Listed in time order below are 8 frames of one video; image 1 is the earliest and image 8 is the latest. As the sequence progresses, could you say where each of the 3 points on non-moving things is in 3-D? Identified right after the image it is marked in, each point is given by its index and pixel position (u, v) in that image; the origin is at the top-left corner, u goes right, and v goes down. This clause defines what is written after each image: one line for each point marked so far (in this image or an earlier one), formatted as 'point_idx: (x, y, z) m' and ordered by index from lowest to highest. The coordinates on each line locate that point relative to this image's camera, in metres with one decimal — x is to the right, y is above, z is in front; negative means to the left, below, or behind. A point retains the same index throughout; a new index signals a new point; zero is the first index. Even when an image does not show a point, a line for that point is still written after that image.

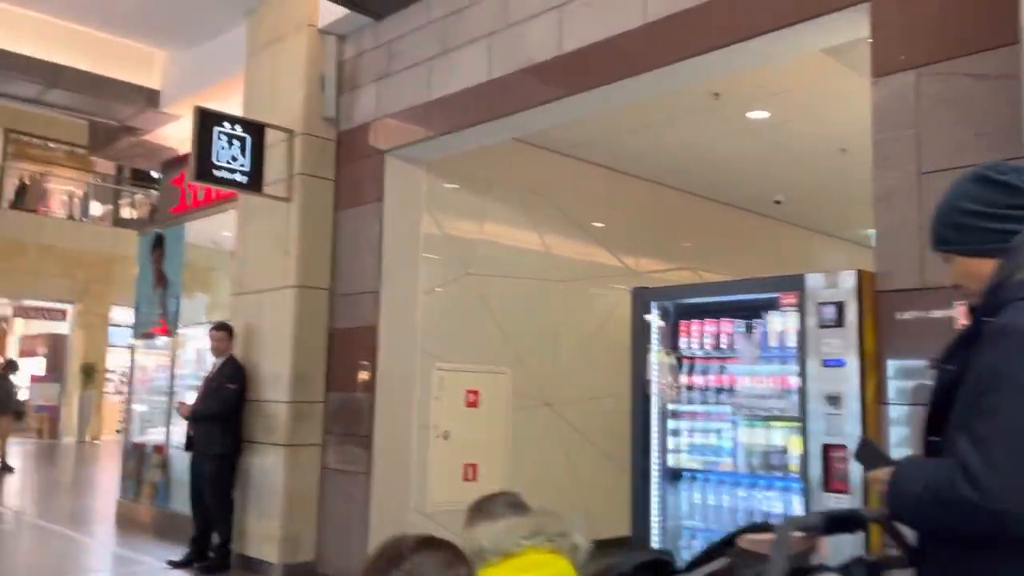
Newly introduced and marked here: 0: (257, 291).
0: (-1.7, 0.0, +5.3) m
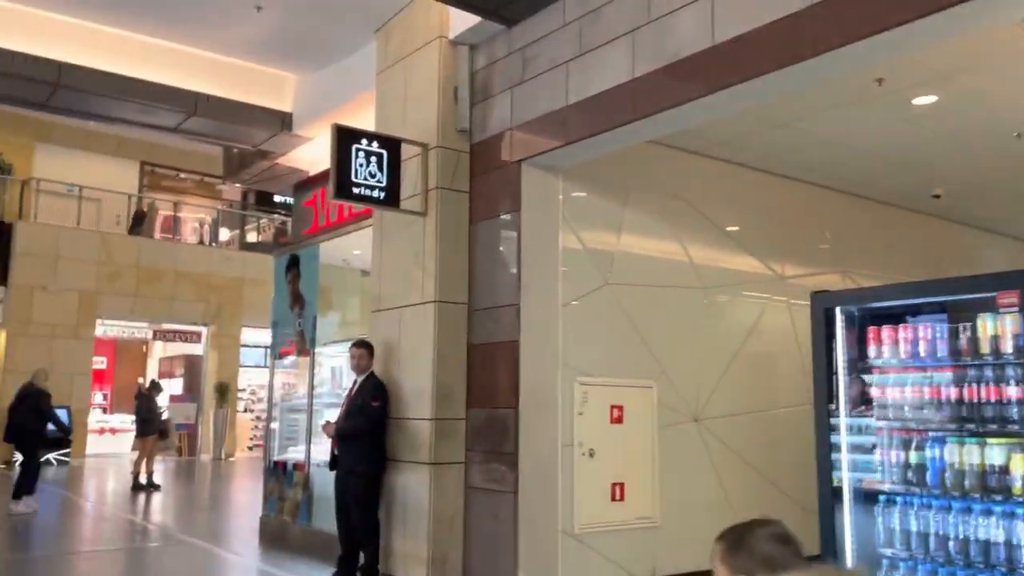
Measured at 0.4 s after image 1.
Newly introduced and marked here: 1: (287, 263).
0: (-0.8, -0.1, +5.3) m
1: (-2.0, +0.2, +7.4) m
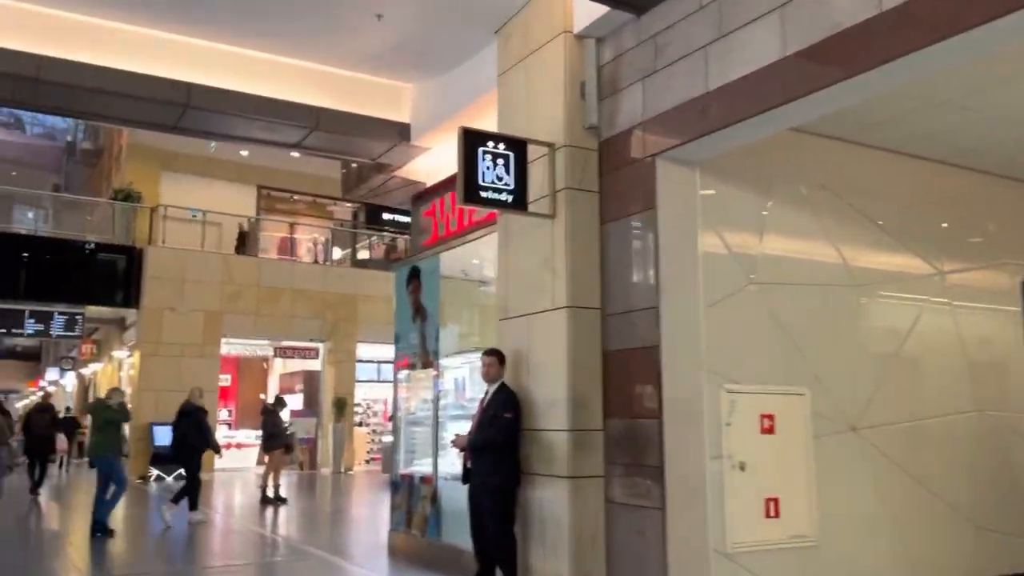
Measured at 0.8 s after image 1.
0: (+0.1, -0.2, +5.1) m
1: (-0.9, +0.1, +7.4) m
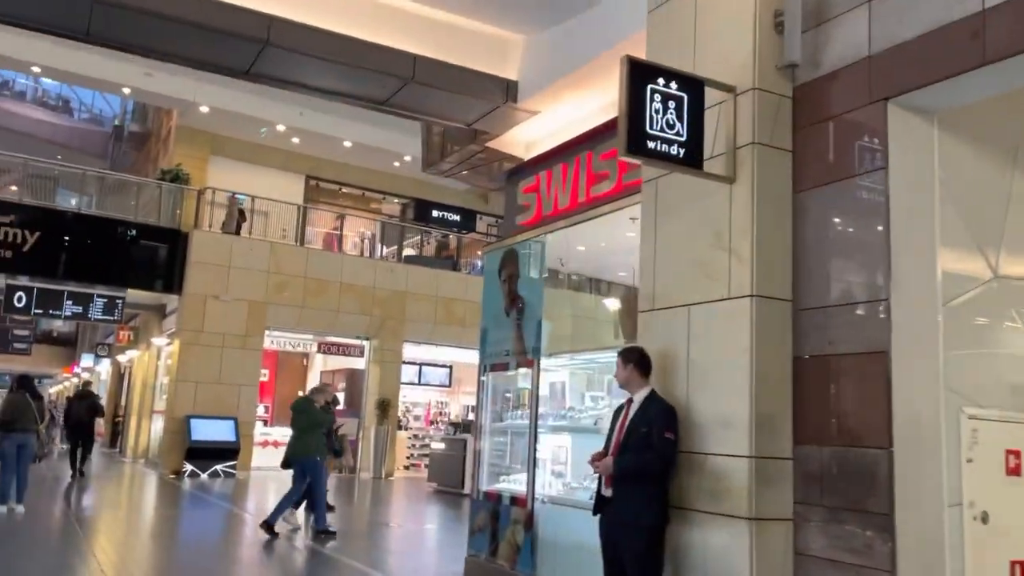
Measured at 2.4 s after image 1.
0: (+0.8, -0.1, +4.0) m
1: (-0.1, +0.2, +6.4) m
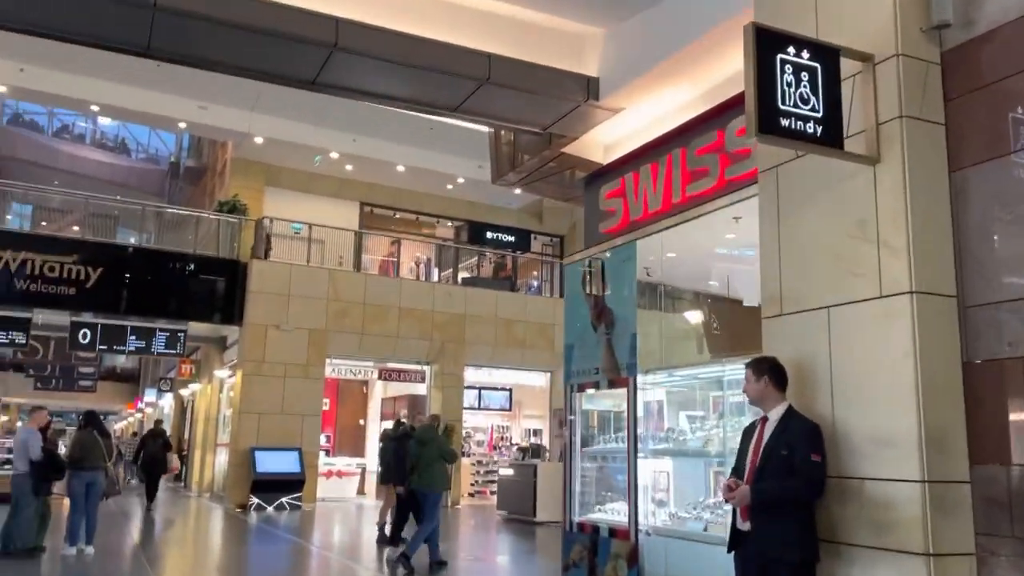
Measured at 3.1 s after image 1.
0: (+1.3, -0.1, +3.5) m
1: (+0.5, +0.1, +5.9) m
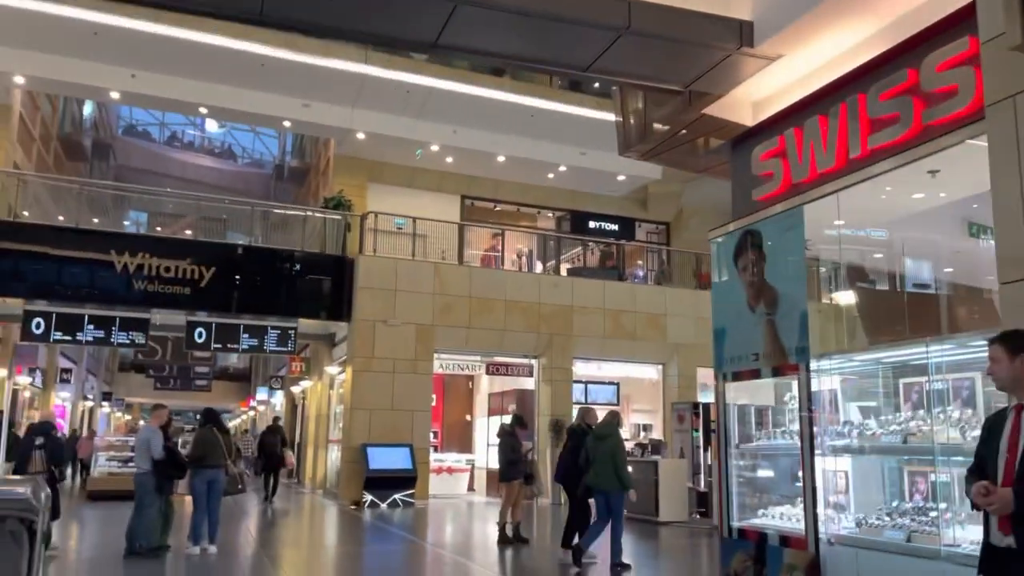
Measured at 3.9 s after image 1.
0: (+1.9, +0.1, +2.8) m
1: (+1.4, +0.3, +5.3) m
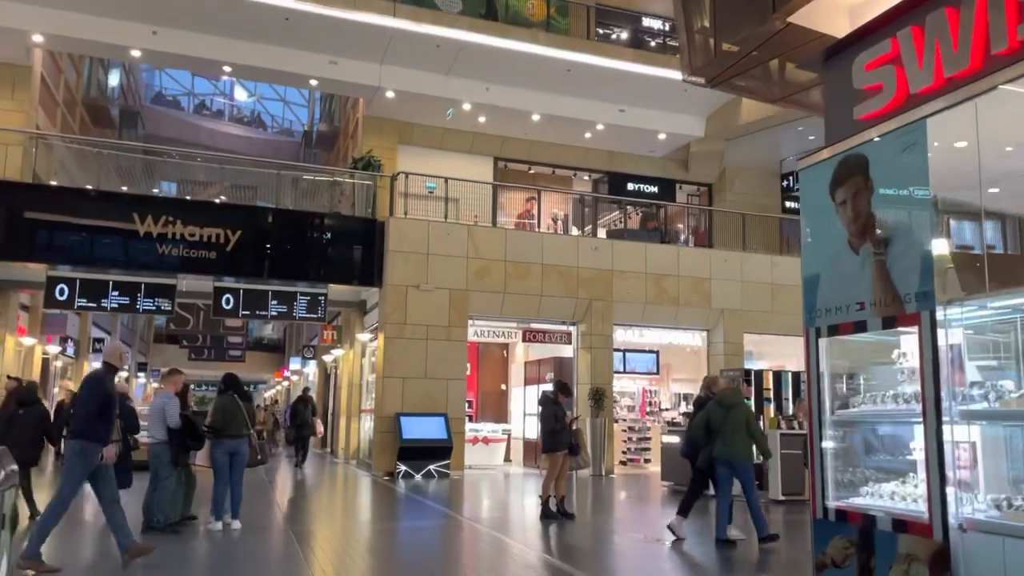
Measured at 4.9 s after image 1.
0: (+2.1, +0.3, +1.9) m
1: (+1.7, +0.6, +4.4) m
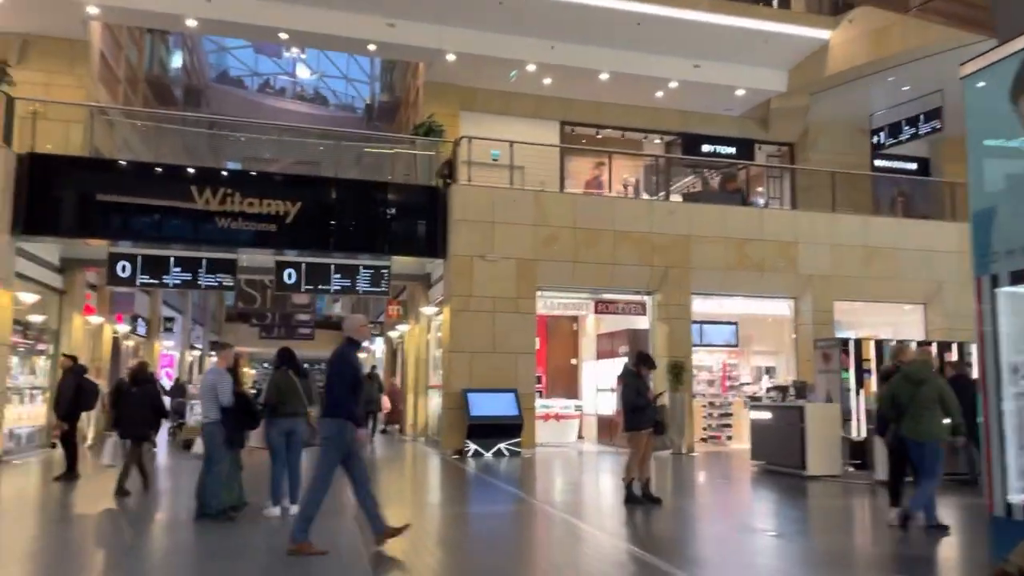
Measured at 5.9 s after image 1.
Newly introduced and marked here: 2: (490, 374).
0: (+2.3, +0.5, +0.9) m
1: (+2.1, +0.9, +3.5) m
2: (-0.4, -1.5, +13.9) m
